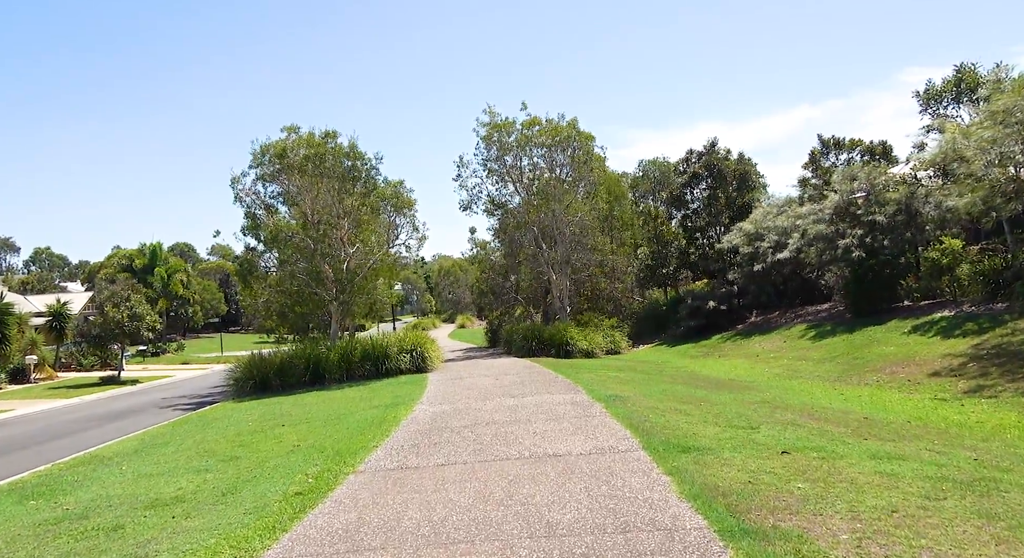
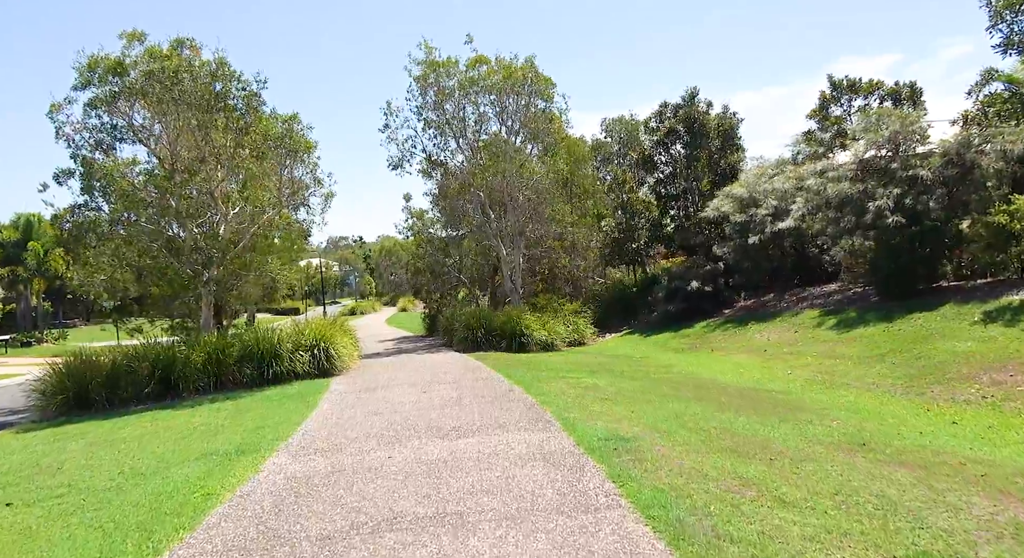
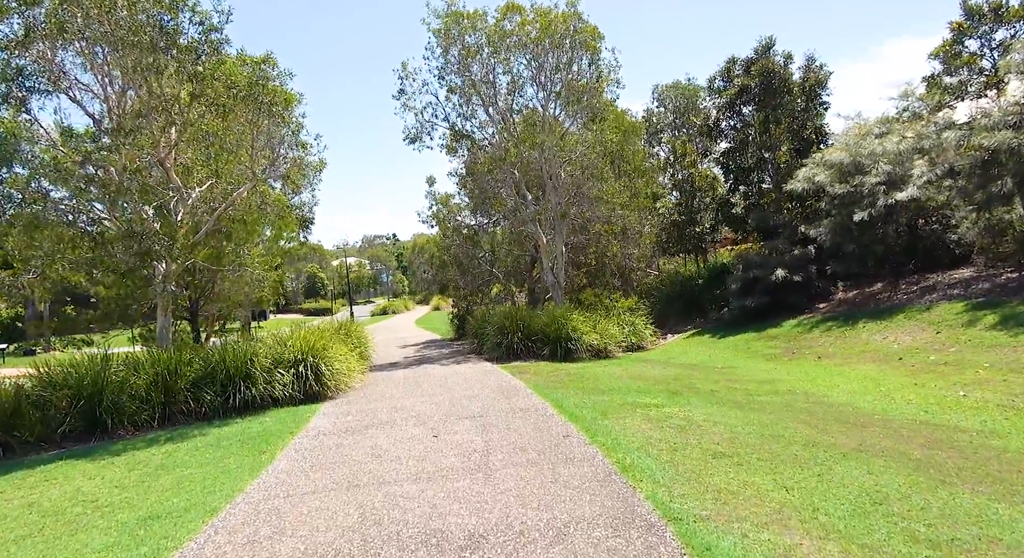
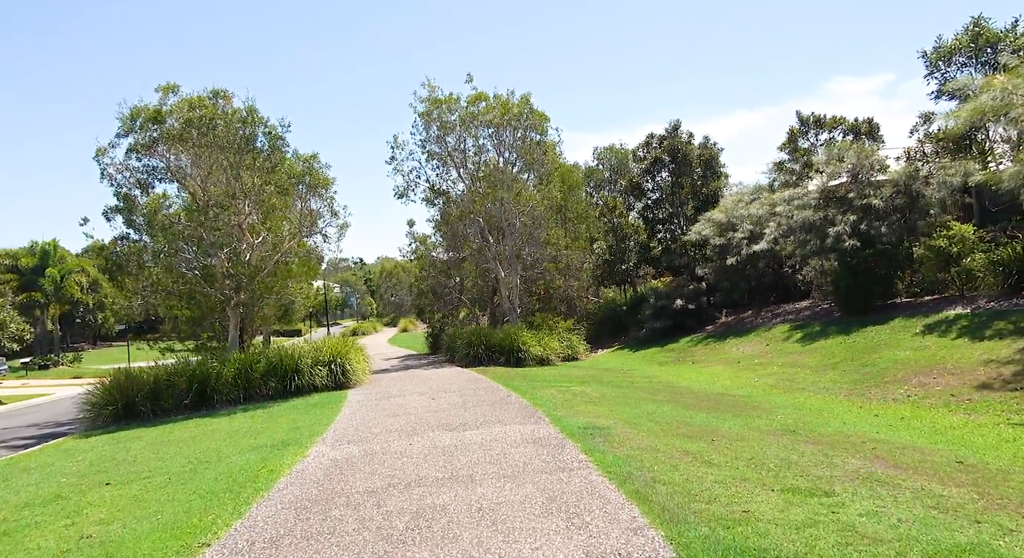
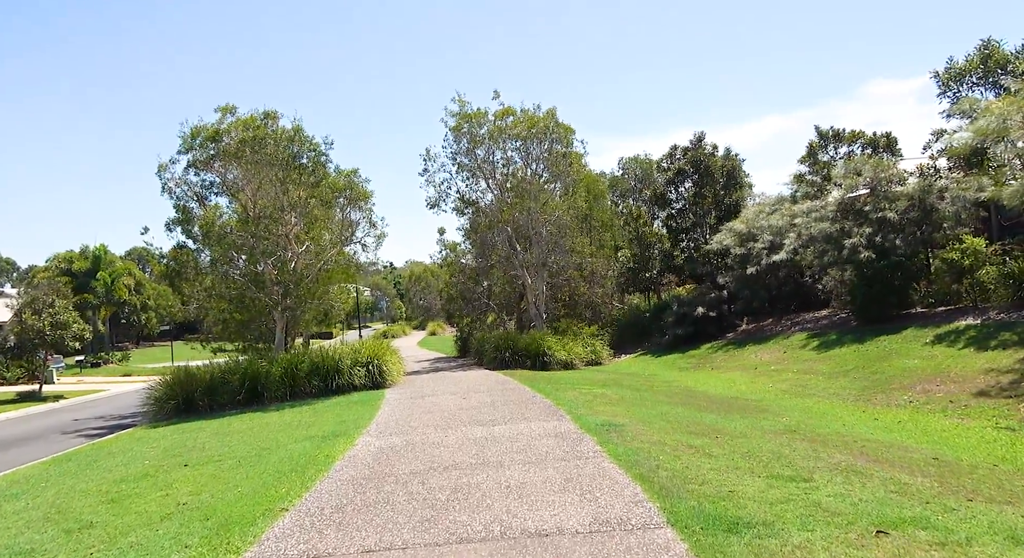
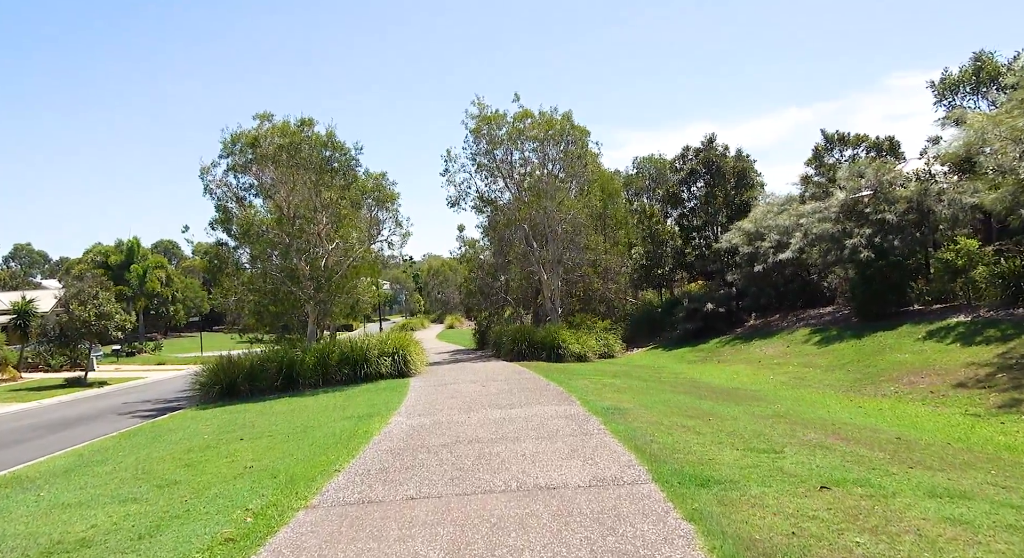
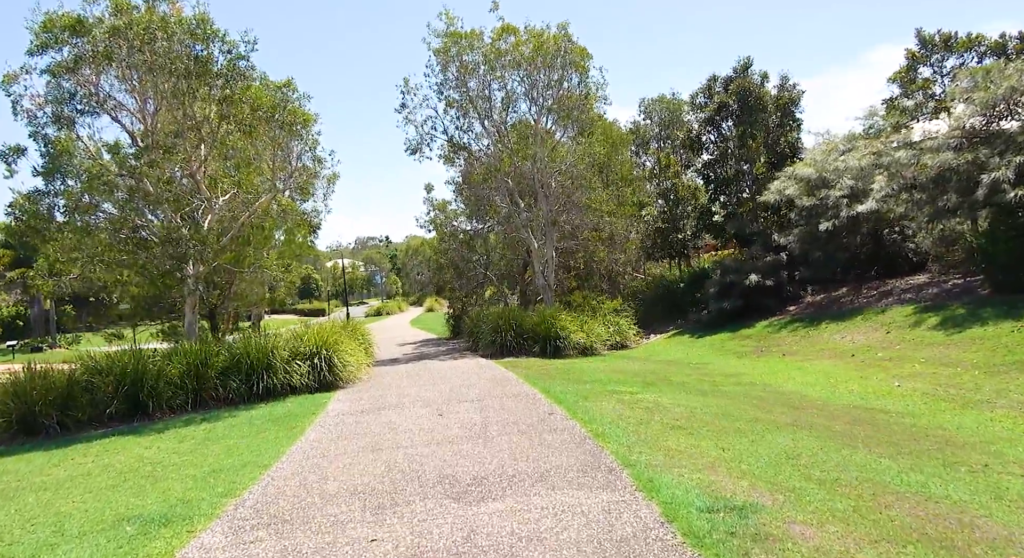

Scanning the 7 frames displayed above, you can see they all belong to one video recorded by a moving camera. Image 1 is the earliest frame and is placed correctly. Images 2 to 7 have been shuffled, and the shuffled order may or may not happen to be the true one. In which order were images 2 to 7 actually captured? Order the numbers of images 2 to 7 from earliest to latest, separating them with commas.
6, 5, 4, 2, 7, 3
